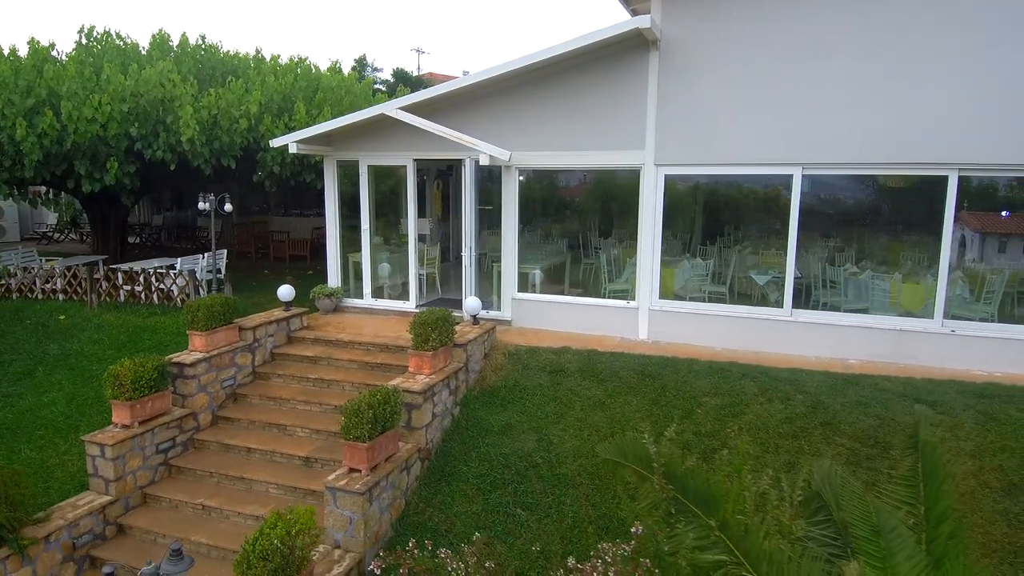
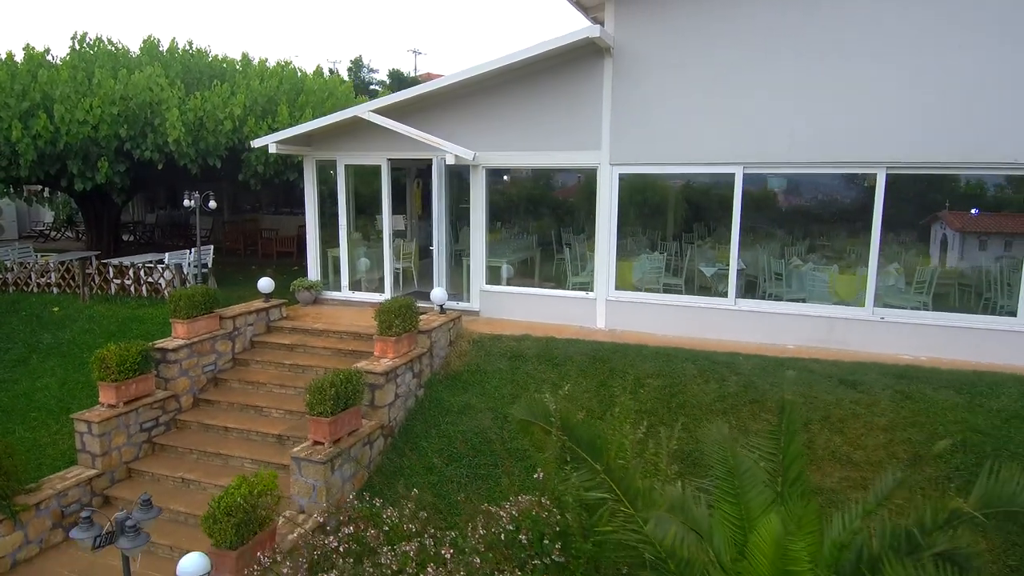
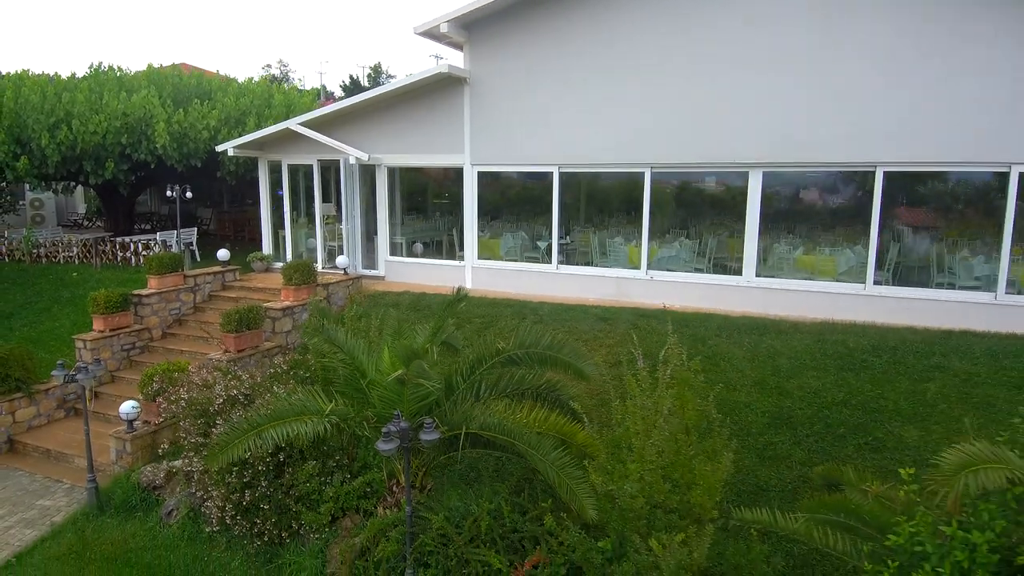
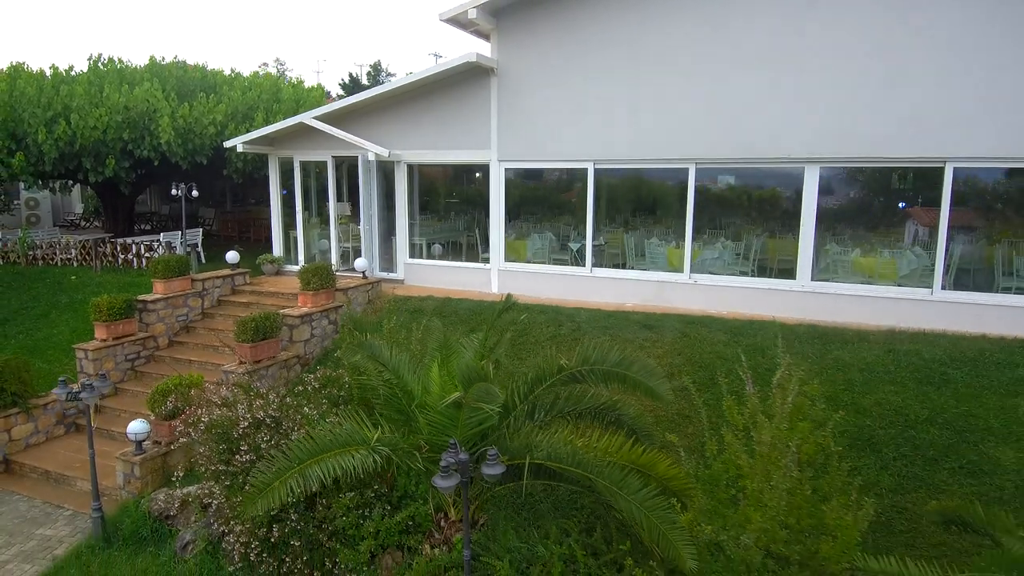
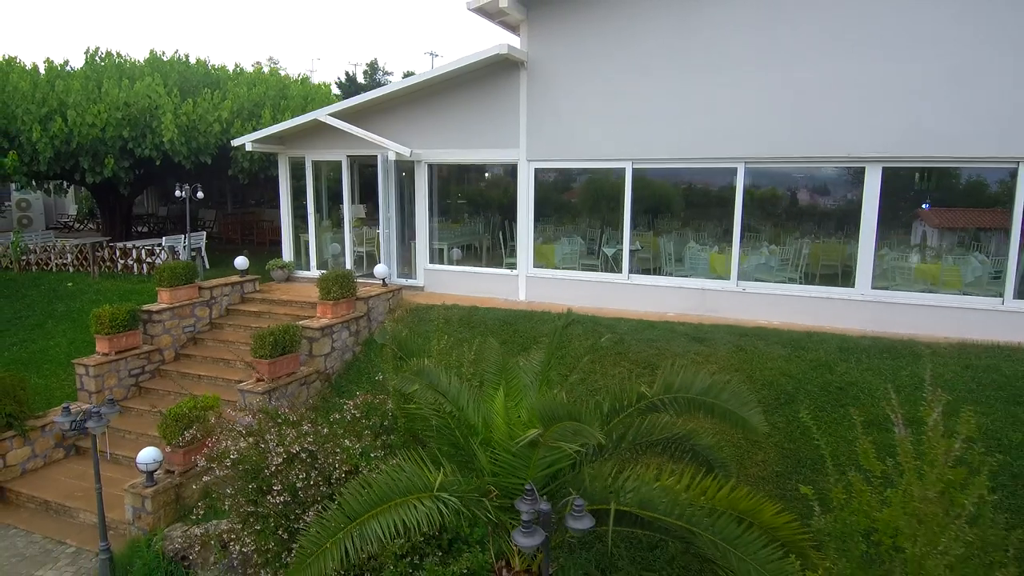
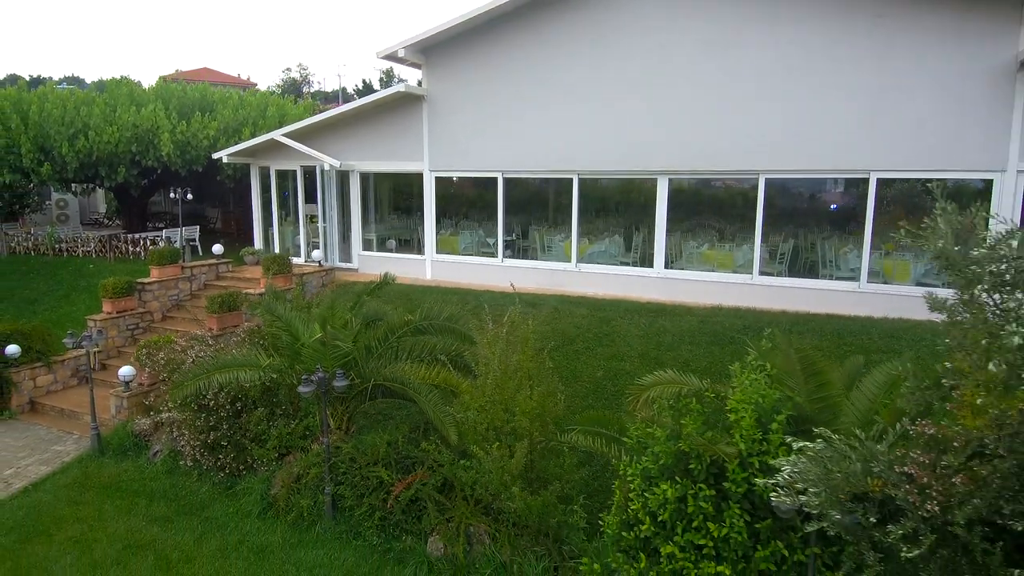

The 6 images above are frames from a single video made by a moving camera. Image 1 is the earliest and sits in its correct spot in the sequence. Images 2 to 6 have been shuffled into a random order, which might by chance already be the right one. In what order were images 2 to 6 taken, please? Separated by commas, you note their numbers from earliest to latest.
2, 5, 4, 3, 6
